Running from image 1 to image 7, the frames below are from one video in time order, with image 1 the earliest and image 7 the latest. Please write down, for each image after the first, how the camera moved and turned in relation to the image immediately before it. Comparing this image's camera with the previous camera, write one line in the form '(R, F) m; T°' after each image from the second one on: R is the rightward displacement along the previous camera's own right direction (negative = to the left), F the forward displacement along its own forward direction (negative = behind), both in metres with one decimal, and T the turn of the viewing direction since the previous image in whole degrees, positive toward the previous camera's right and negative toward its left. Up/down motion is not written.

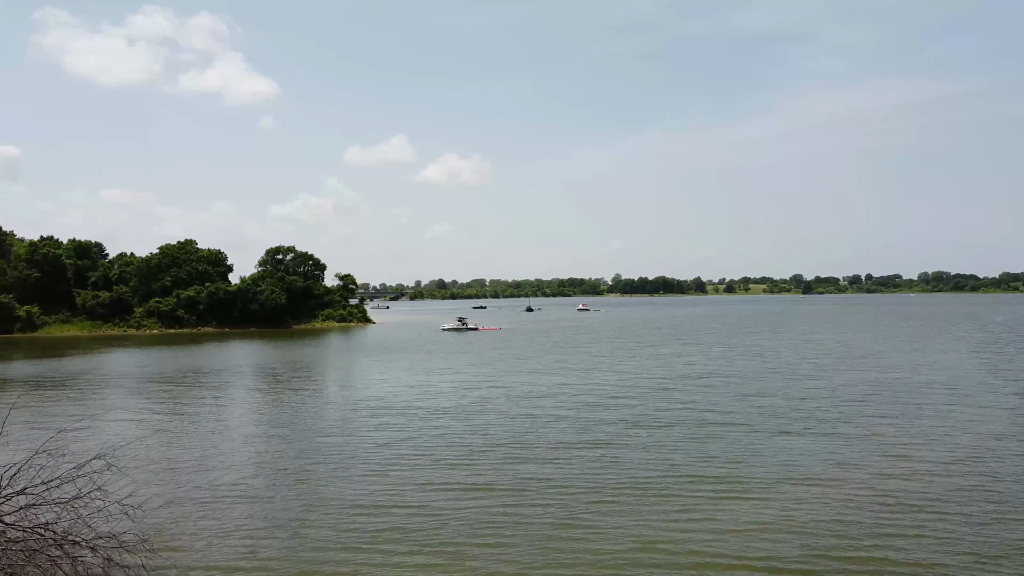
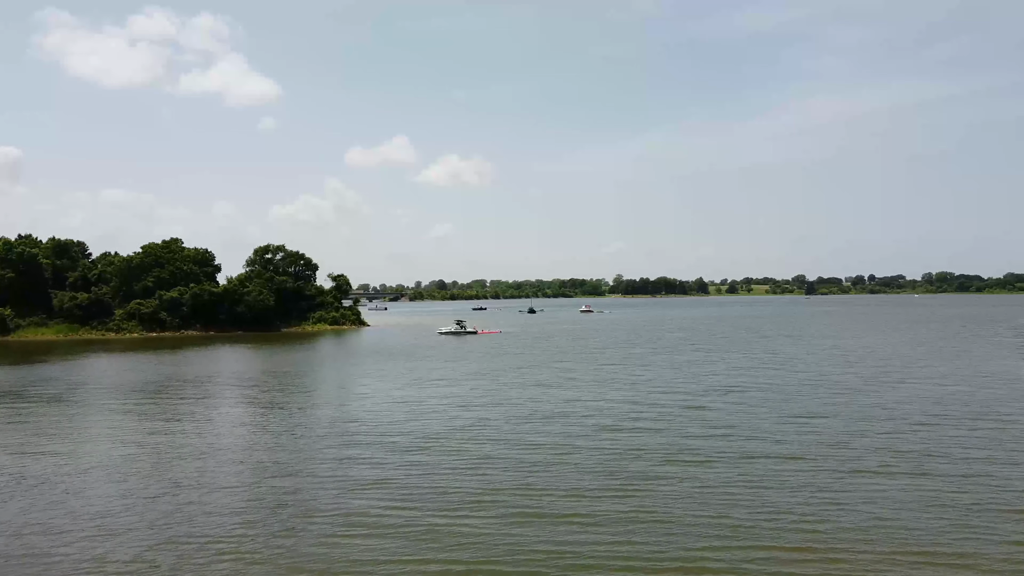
(-0.1, +6.3) m; 0°
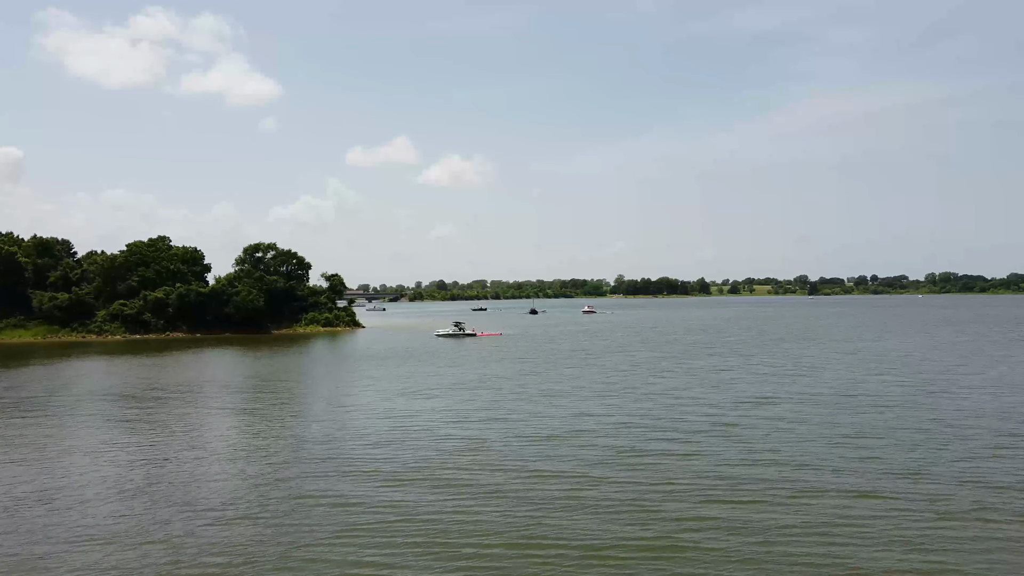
(0.0, +5.0) m; 0°
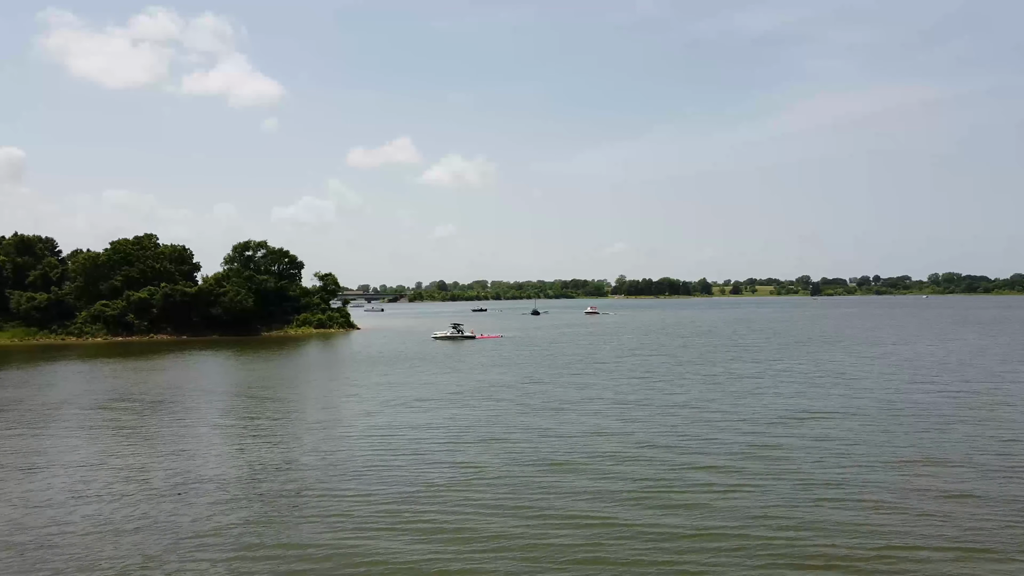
(0.0, +5.0) m; 0°
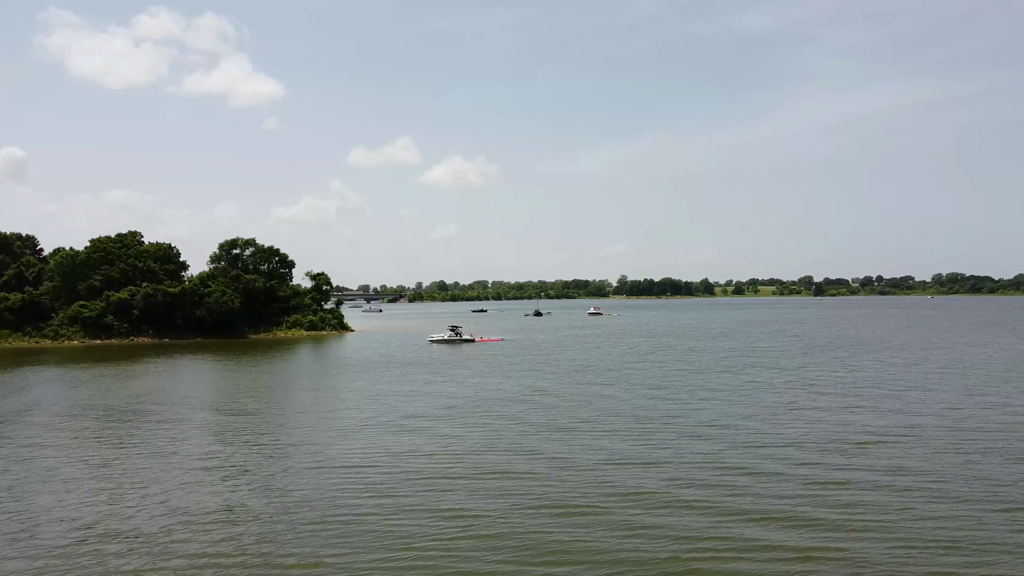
(-0.1, +5.5) m; 0°
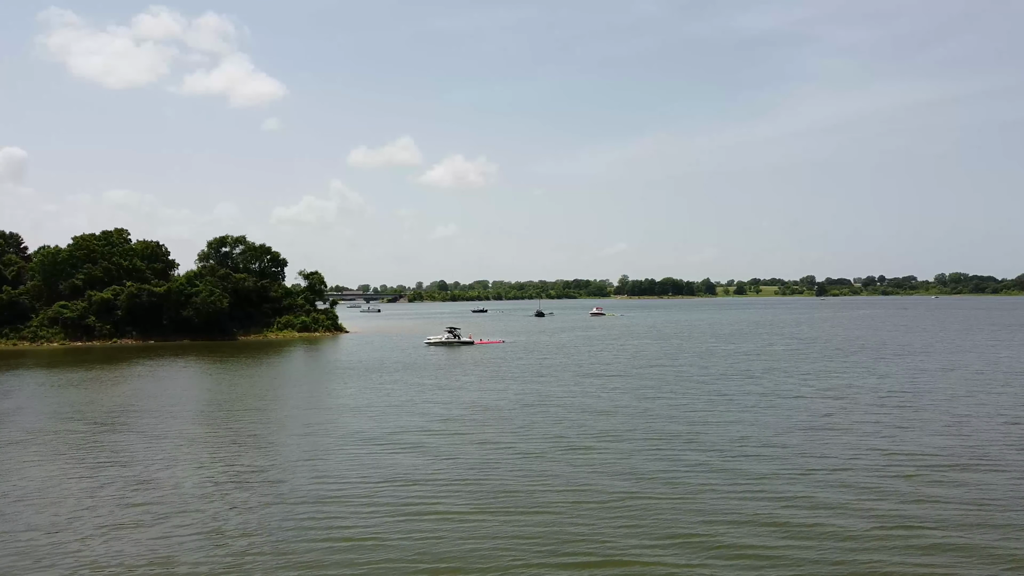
(-0.1, +4.3) m; 0°
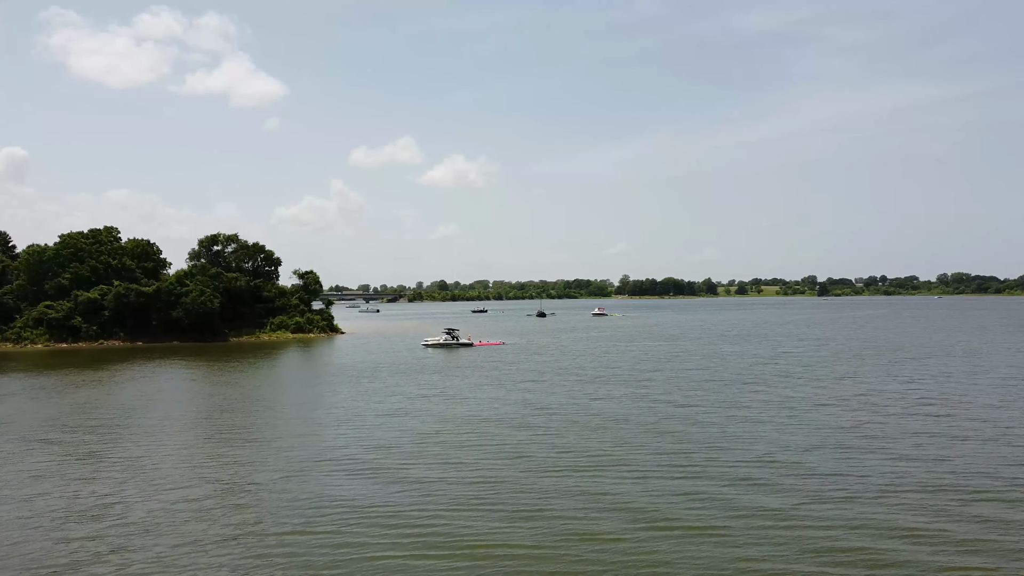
(0.0, +3.0) m; 0°
